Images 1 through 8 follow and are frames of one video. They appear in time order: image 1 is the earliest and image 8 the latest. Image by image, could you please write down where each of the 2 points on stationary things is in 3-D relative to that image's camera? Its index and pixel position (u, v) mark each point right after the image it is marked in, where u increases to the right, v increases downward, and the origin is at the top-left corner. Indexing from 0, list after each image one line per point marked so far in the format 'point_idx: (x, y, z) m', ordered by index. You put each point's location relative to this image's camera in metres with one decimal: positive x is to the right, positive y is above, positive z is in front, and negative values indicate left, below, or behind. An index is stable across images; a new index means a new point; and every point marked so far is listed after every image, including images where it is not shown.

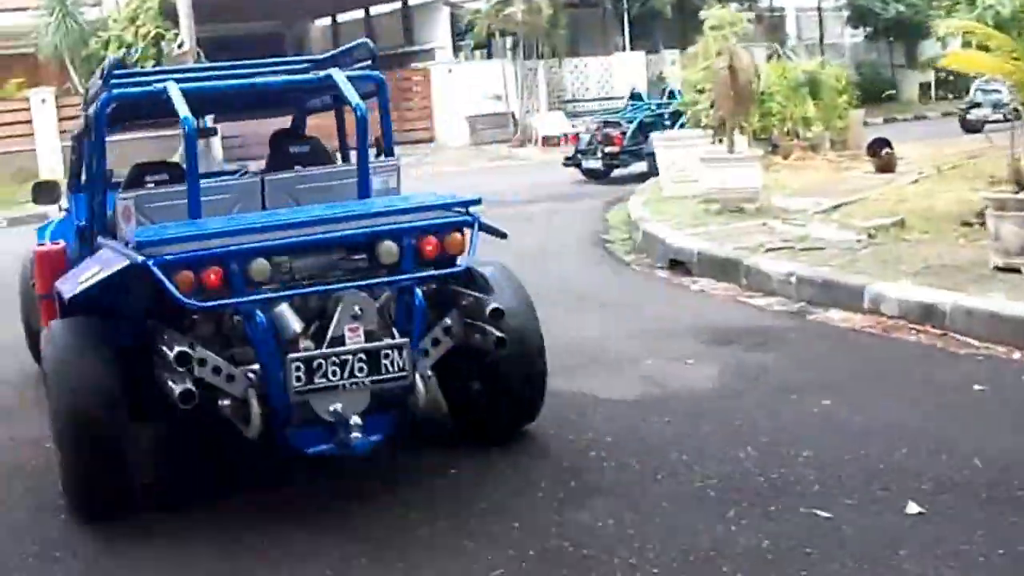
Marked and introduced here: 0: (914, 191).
0: (+3.5, +0.9, +11.7) m
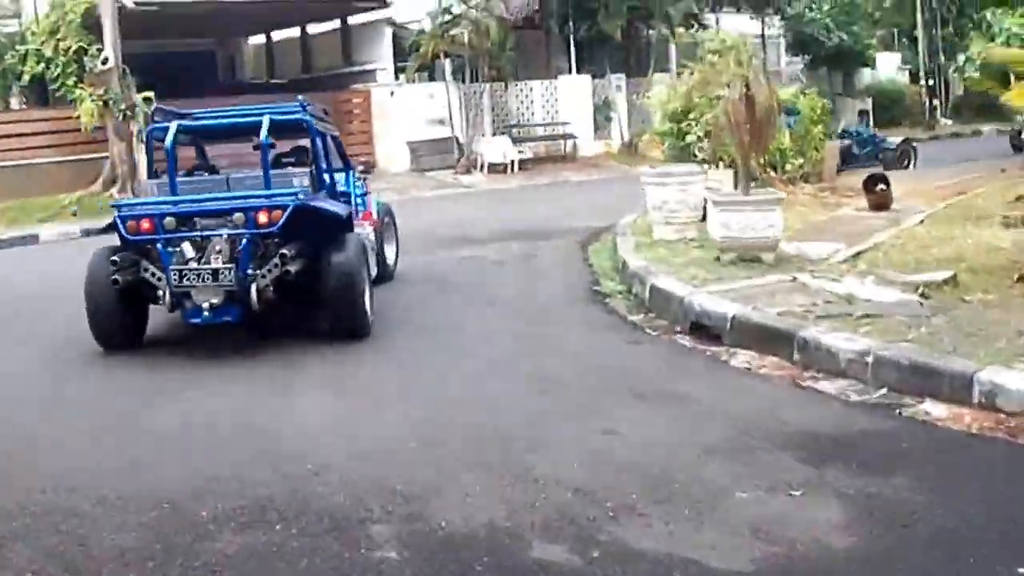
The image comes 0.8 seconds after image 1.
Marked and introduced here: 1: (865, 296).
0: (+3.3, +0.4, +10.5) m
1: (+2.0, 0.0, +7.5) m
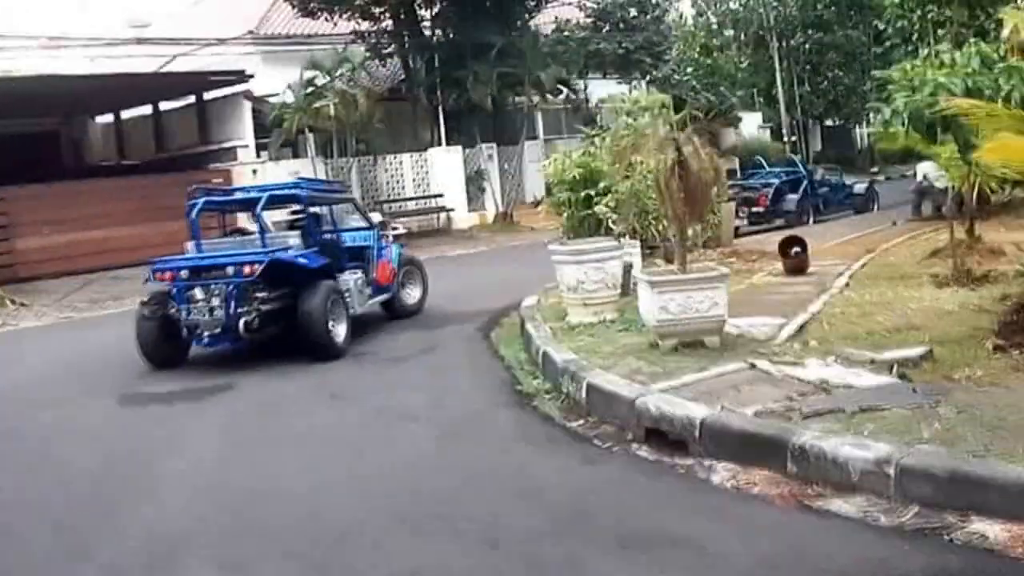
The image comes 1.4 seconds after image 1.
0: (+2.5, -0.1, +9.6) m
1: (+1.6, -0.4, +6.5) m
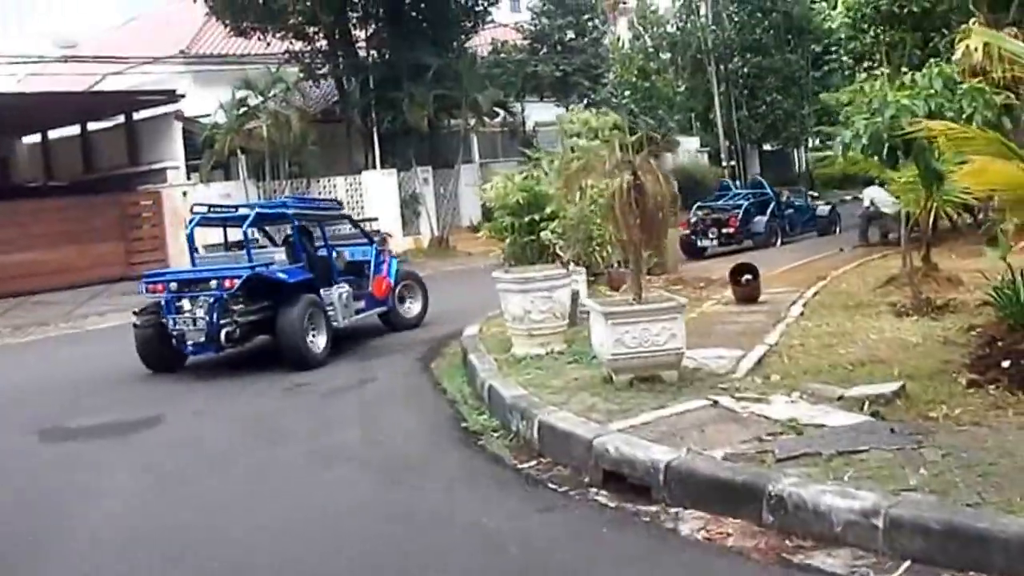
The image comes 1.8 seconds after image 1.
0: (+2.2, -0.3, +9.2) m
1: (+1.3, -0.6, +6.0) m
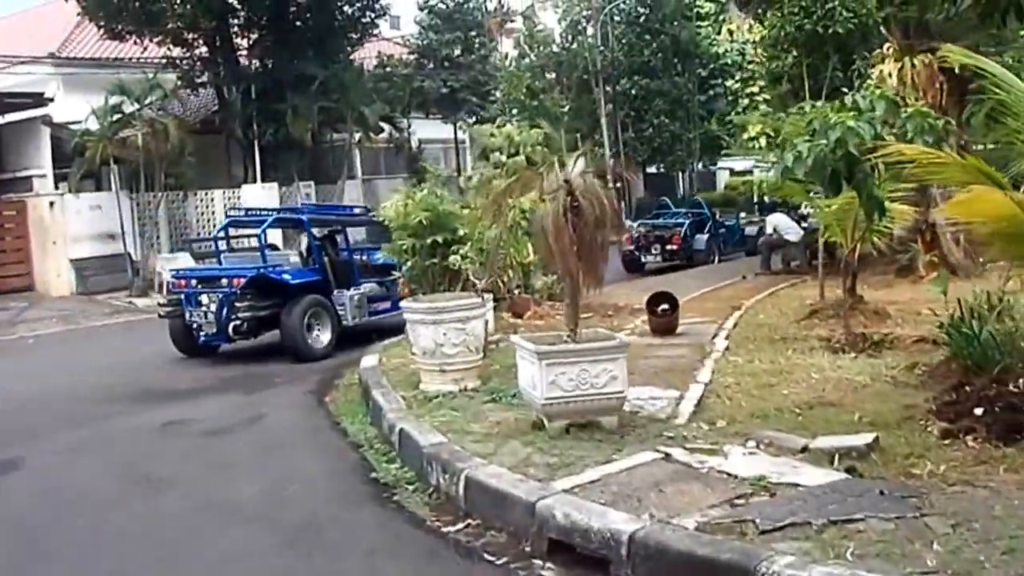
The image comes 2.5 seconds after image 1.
0: (+1.6, -0.5, +8.6) m
1: (+1.1, -0.8, +5.3) m
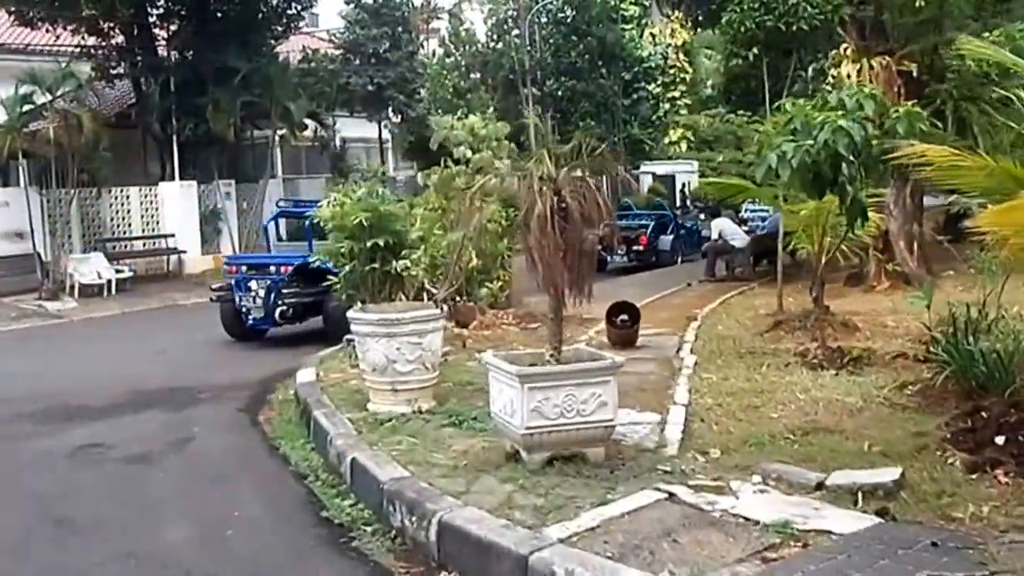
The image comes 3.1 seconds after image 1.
0: (+1.3, -0.6, +7.9) m
1: (+1.0, -0.8, +4.6) m
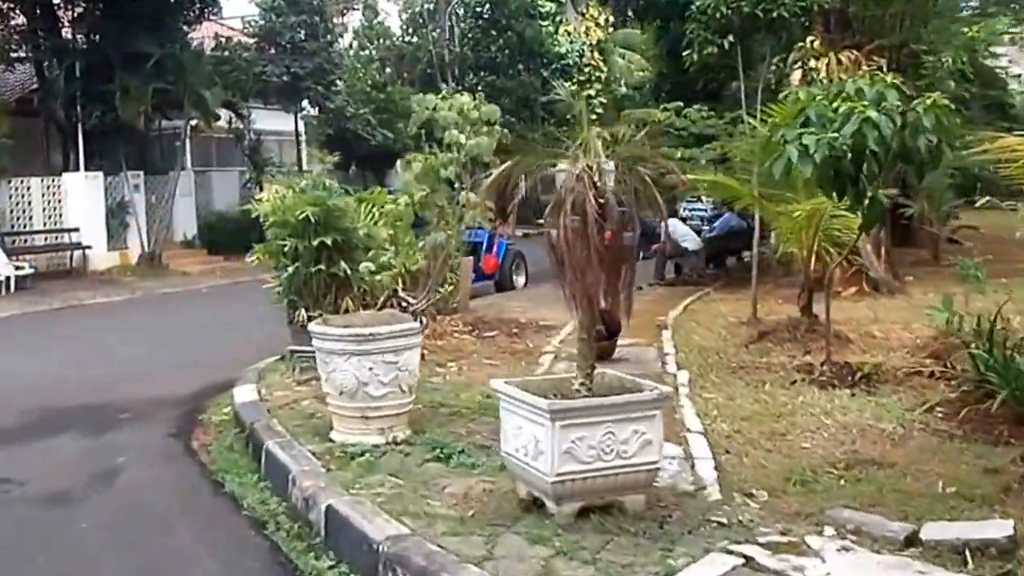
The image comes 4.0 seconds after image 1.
0: (+1.2, -0.6, +7.0) m
1: (+1.2, -0.9, +3.7) m
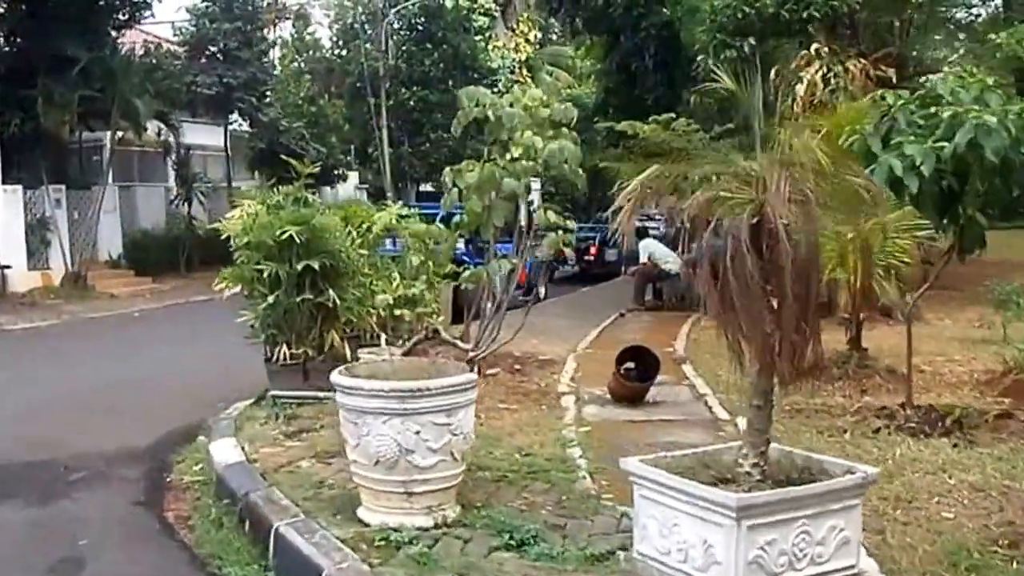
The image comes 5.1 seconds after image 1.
0: (+1.4, -0.8, +5.8) m
1: (+1.6, -1.0, +2.5) m
